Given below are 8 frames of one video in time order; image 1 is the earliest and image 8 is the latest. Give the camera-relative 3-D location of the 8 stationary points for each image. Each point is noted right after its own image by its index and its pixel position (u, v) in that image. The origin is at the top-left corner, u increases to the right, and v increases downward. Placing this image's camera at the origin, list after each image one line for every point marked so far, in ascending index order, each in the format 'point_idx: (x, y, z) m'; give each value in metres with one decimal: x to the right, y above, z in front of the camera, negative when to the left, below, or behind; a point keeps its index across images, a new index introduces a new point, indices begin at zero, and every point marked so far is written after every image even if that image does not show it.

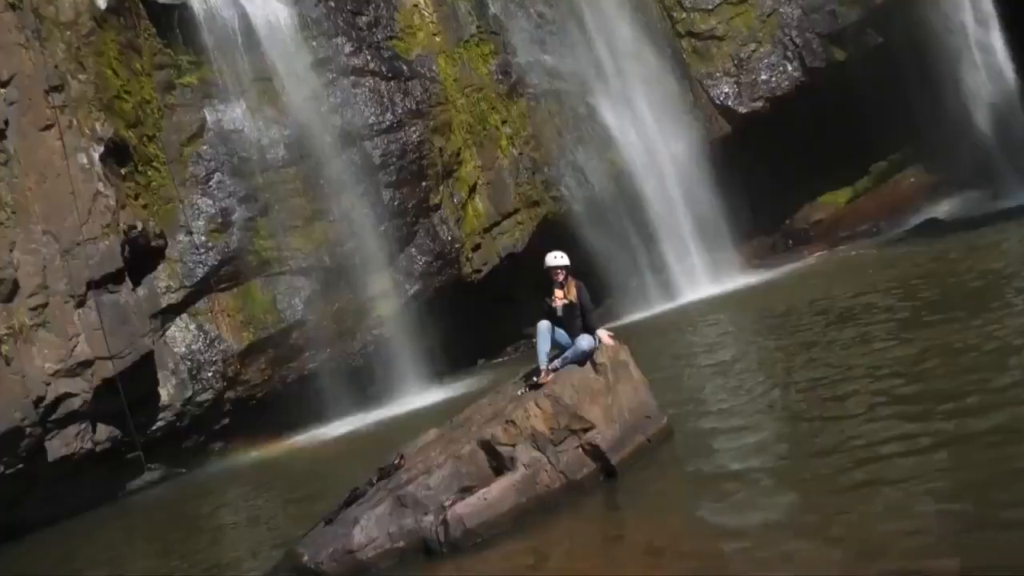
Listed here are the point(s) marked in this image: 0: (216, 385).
0: (-5.6, -1.9, +15.7) m
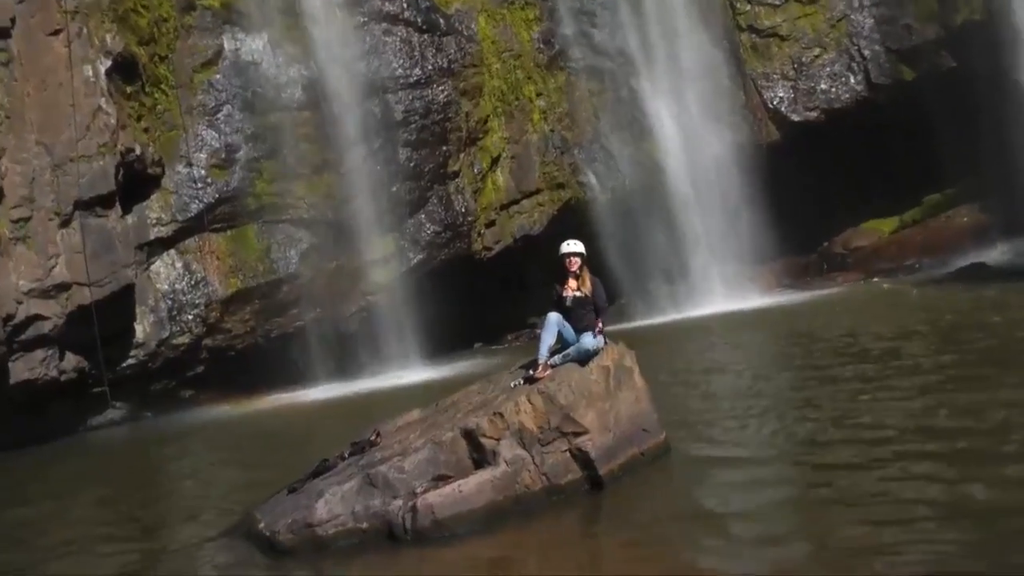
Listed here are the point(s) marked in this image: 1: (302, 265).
0: (-5.6, -0.8, +14.9) m
1: (-3.8, +0.4, +15.3) m
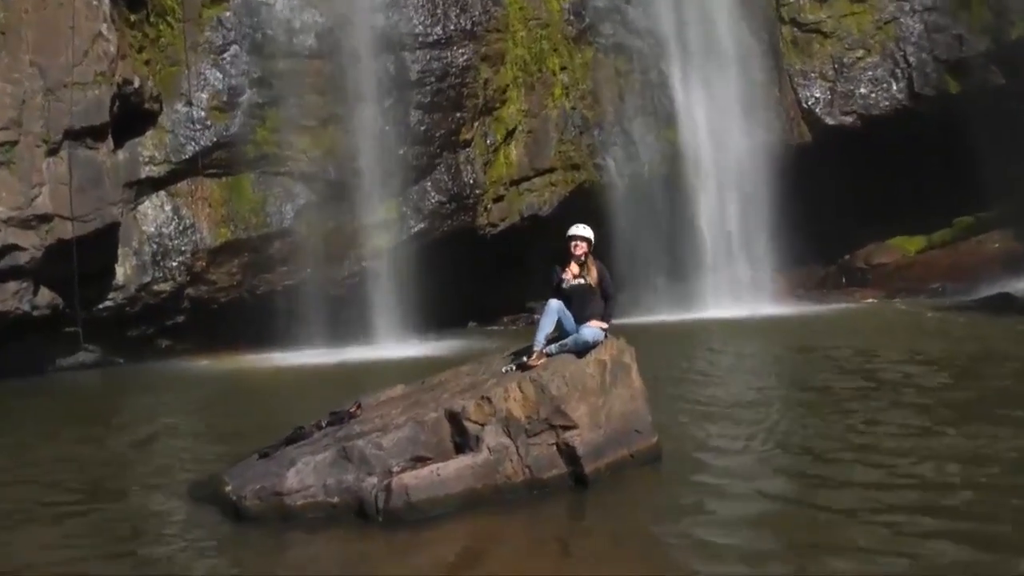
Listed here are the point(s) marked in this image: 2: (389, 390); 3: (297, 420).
0: (-5.7, +0.1, +14.2) m
1: (-3.7, +1.1, +14.7) m
2: (-1.7, -1.4, +11.7) m
3: (-2.8, -1.7, +11.3) m
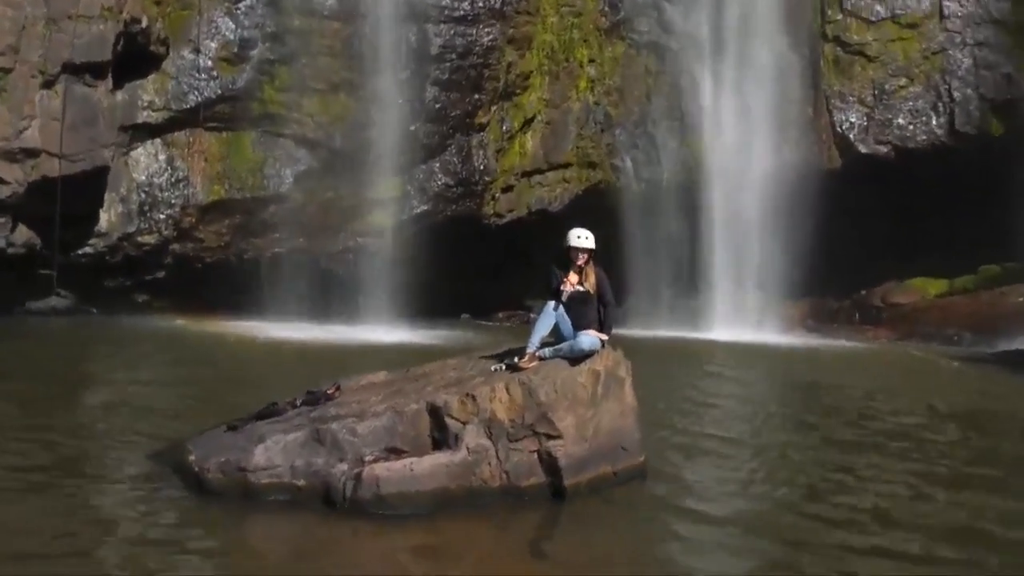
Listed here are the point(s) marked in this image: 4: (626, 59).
0: (-5.6, +0.9, +13.6) m
1: (-3.6, +1.6, +14.0) m
2: (-1.8, -1.1, +11.2) m
3: (-3.0, -1.3, +10.8) m
4: (+2.1, +4.2, +15.8) m
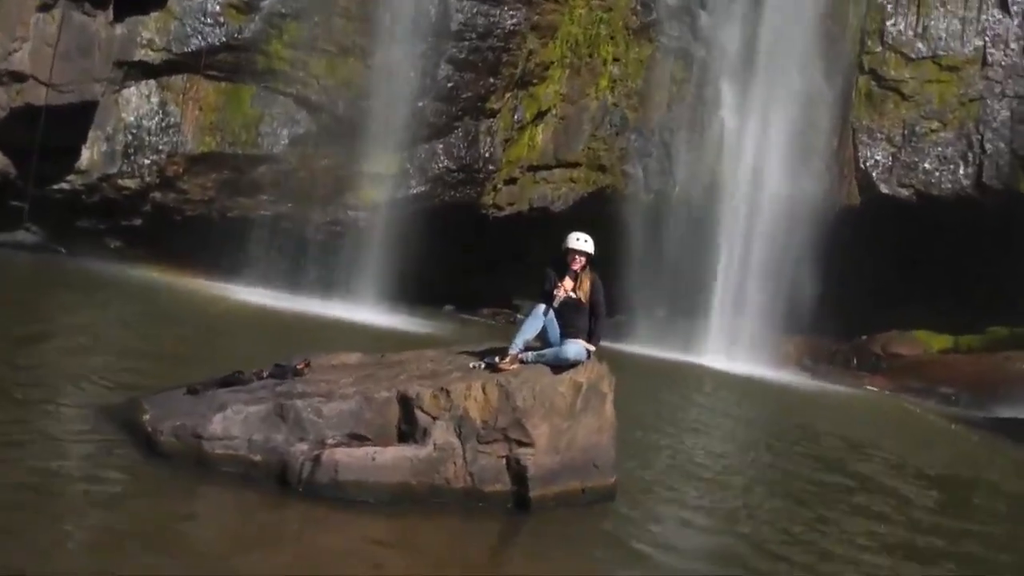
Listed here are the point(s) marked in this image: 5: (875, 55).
0: (-5.6, +1.7, +13.0) m
1: (-3.5, +2.2, +13.5) m
2: (-2.1, -0.8, +10.6) m
3: (-3.2, -0.9, +10.2) m
4: (+2.5, +4.0, +15.3) m
5: (+6.4, +4.1, +15.1) m
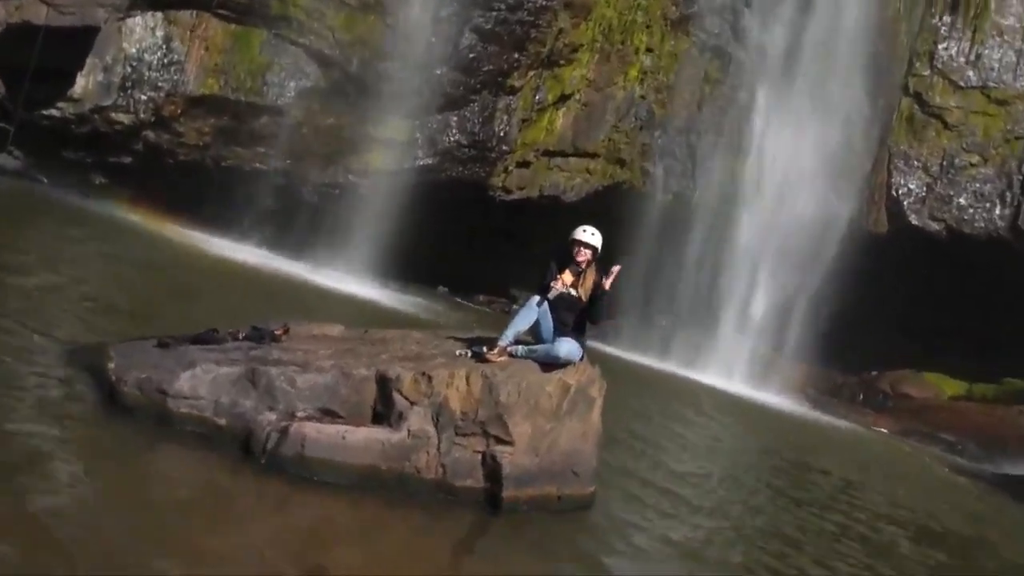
0: (-5.4, +2.5, +12.4) m
1: (-3.2, +2.7, +12.8) m
2: (-2.2, -0.4, +10.1) m
3: (-3.4, -0.4, +9.6) m
4: (+2.9, +3.9, +14.6) m
5: (+6.8, +3.5, +14.4) m
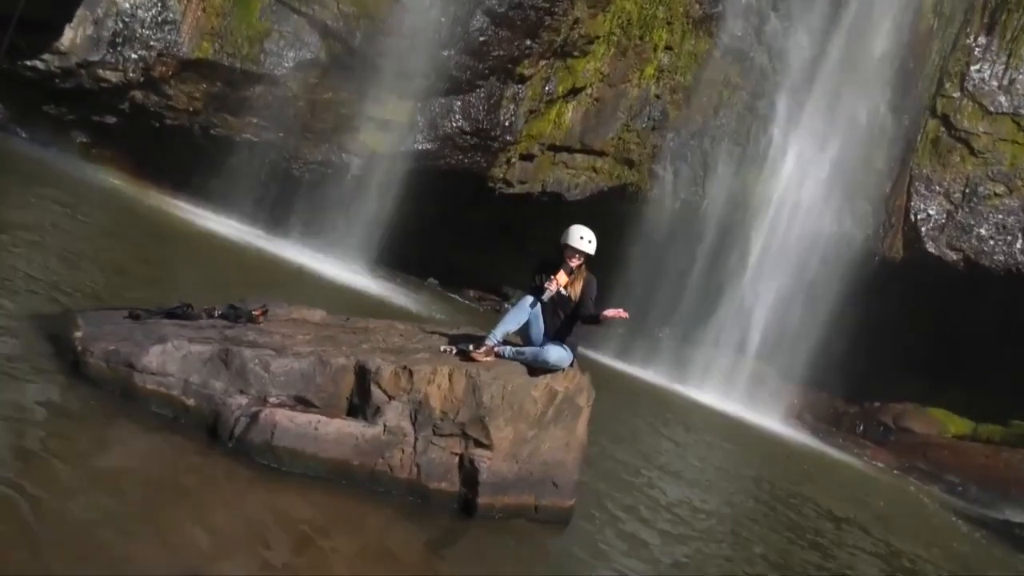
0: (-5.2, +3.0, +11.9) m
1: (-3.1, +3.0, +12.3) m
2: (-2.3, -0.3, +9.5) m
3: (-3.5, -0.1, +9.1) m
4: (+3.1, +3.7, +14.1) m
5: (+7.0, +3.0, +13.9) m
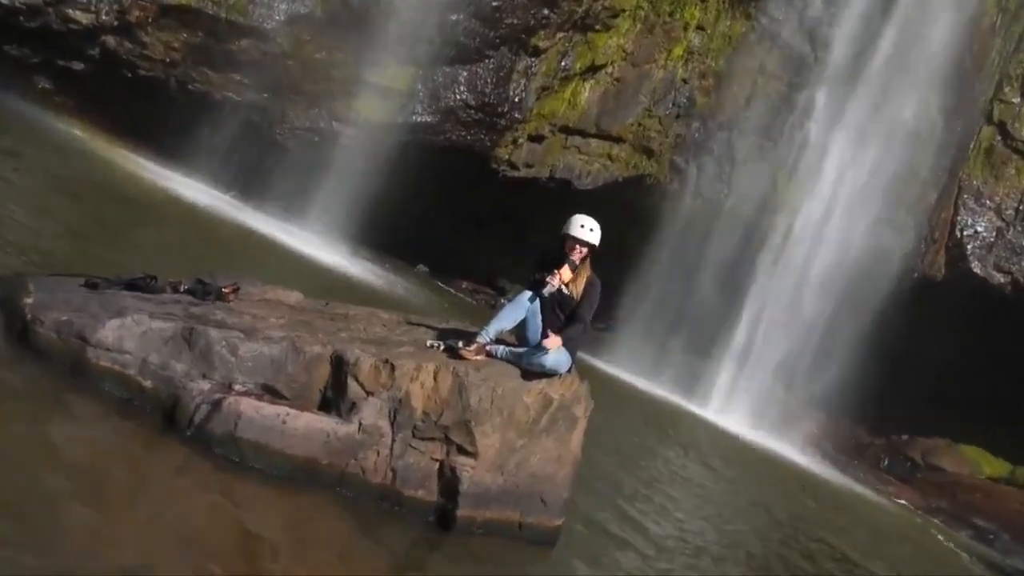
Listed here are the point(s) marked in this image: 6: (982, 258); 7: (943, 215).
0: (-5.0, +3.4, +10.9) m
1: (-2.9, +3.3, +11.3) m
2: (-2.3, 0.0, +8.6) m
3: (-3.5, +0.2, +8.2) m
4: (+3.4, +3.6, +13.0) m
5: (+7.2, +2.7, +12.9) m
6: (+6.6, +0.5, +12.5) m
7: (+6.2, +1.1, +12.6) m
